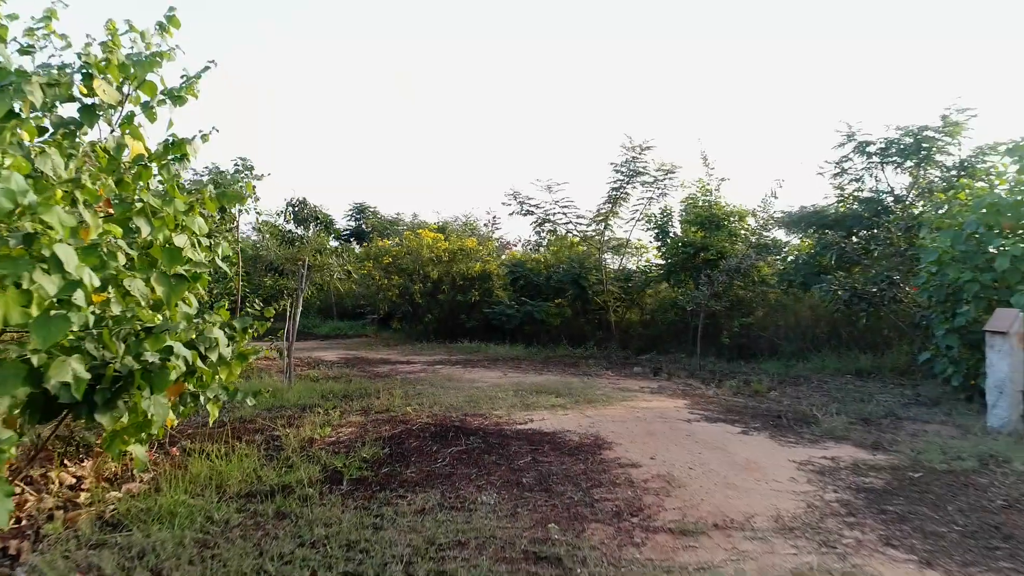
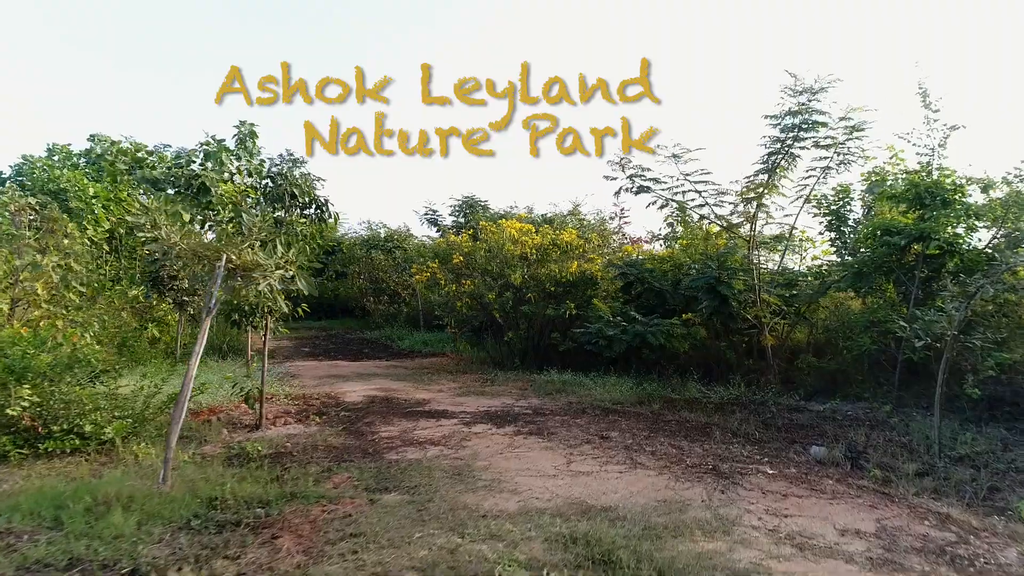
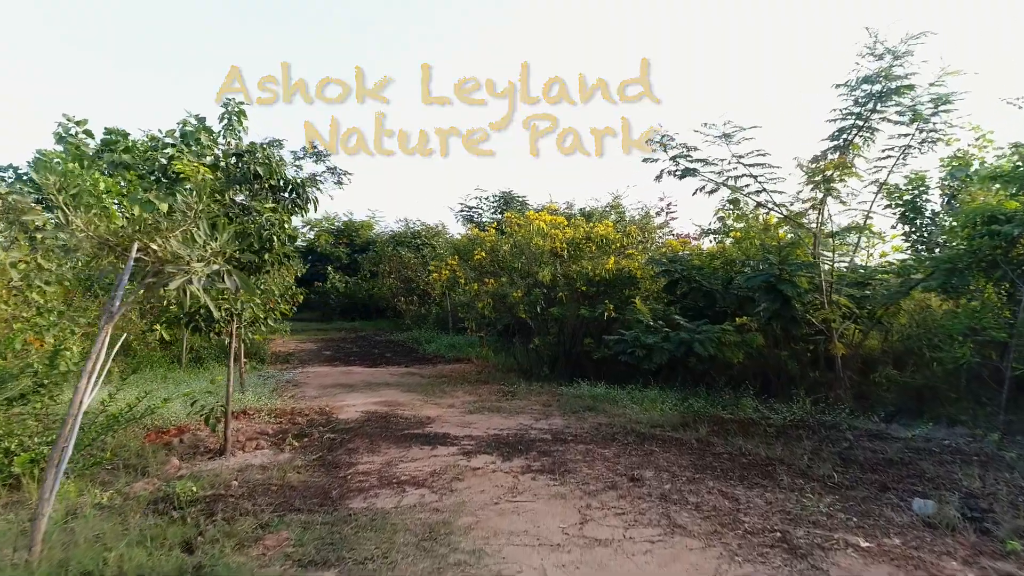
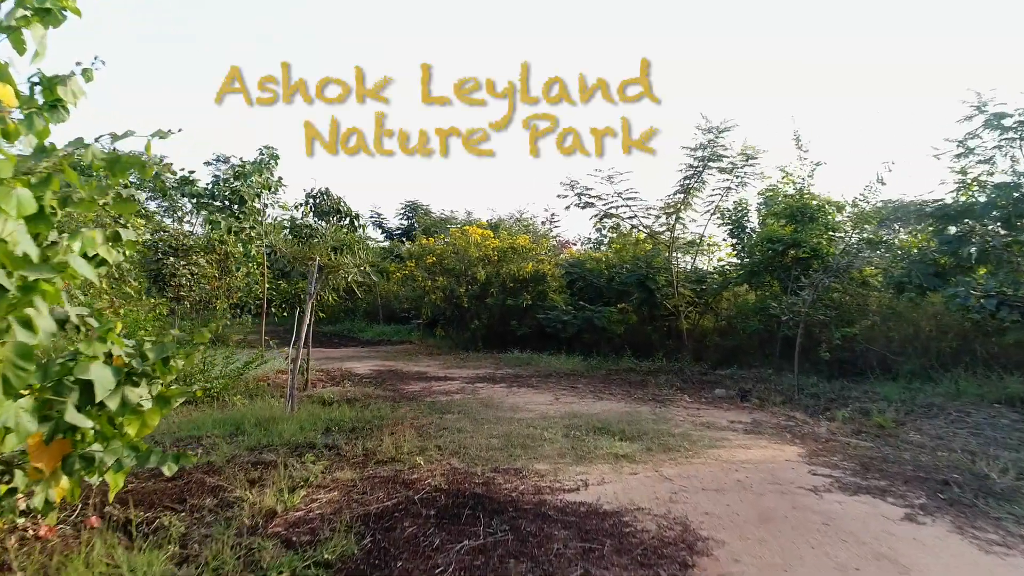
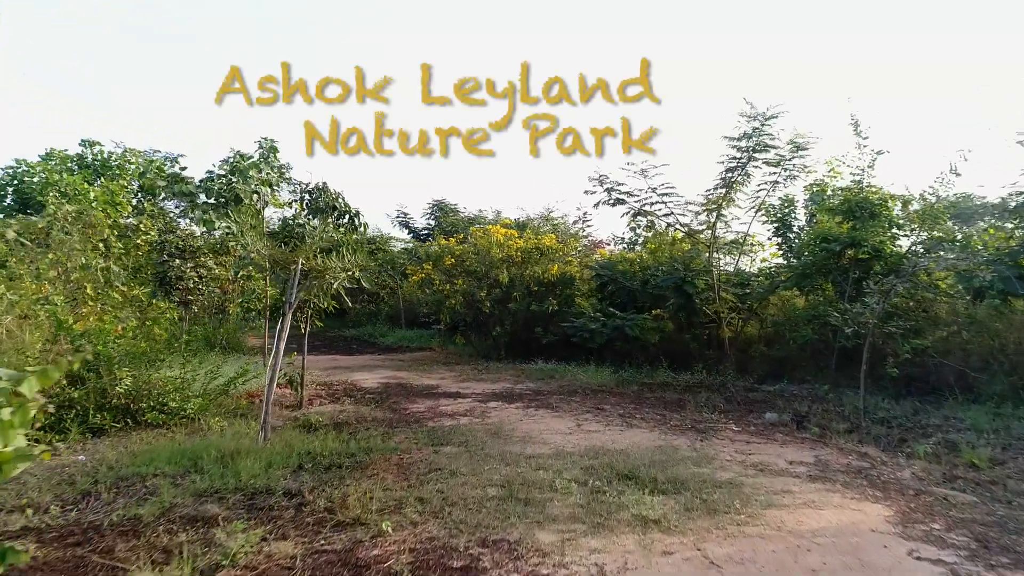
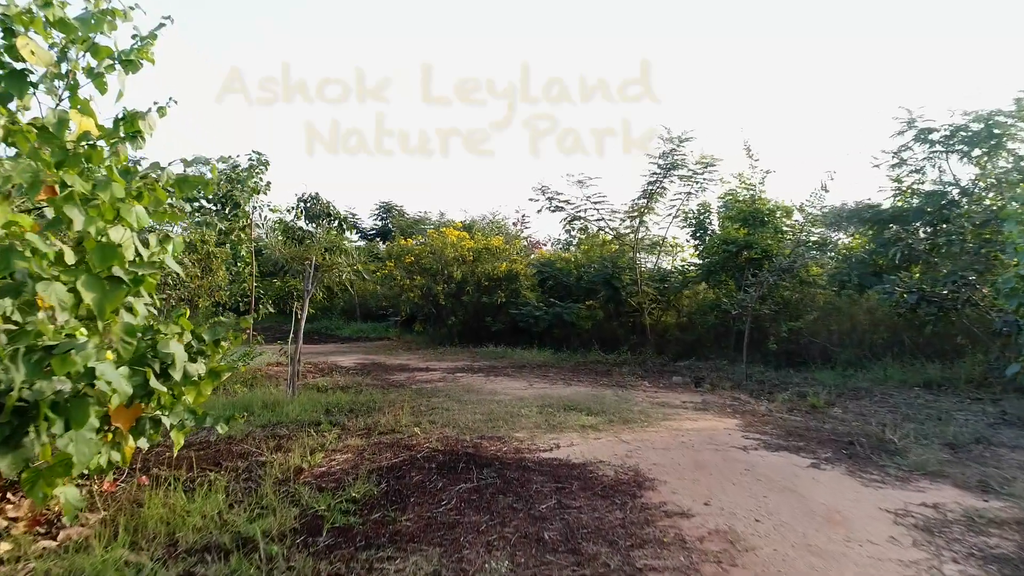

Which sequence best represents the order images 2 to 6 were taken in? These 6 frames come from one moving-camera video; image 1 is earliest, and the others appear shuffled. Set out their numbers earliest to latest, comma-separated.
6, 4, 5, 2, 3
